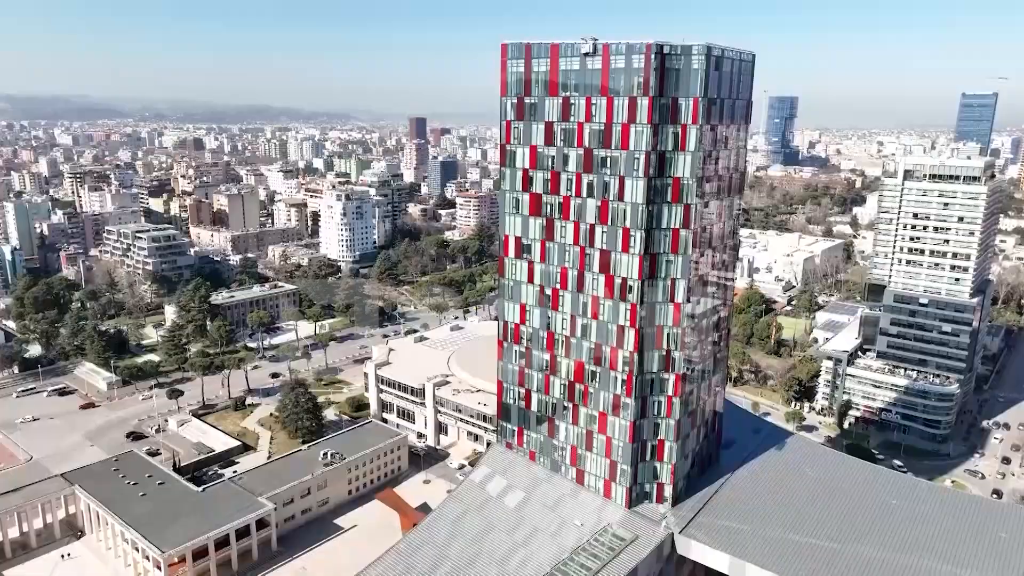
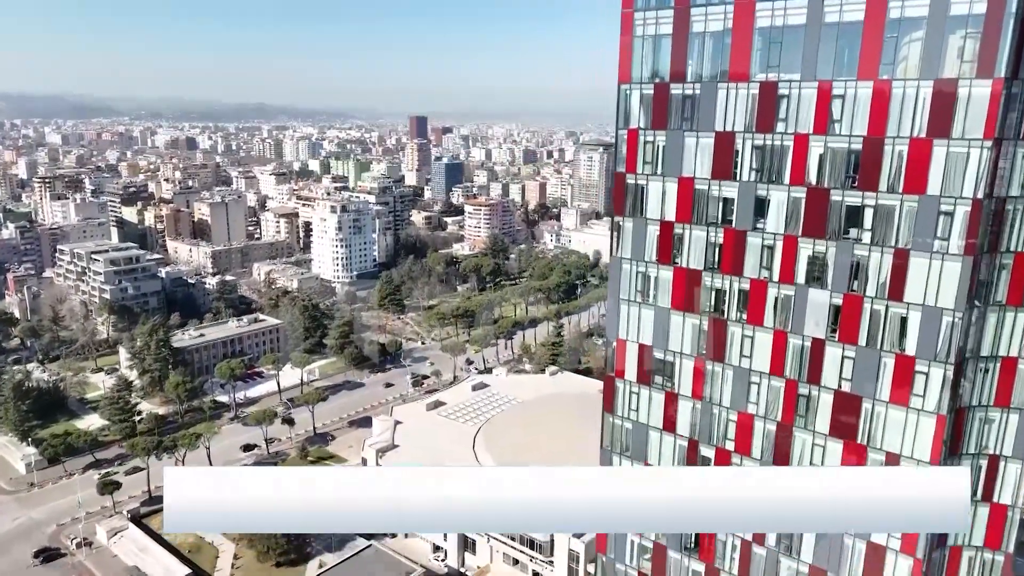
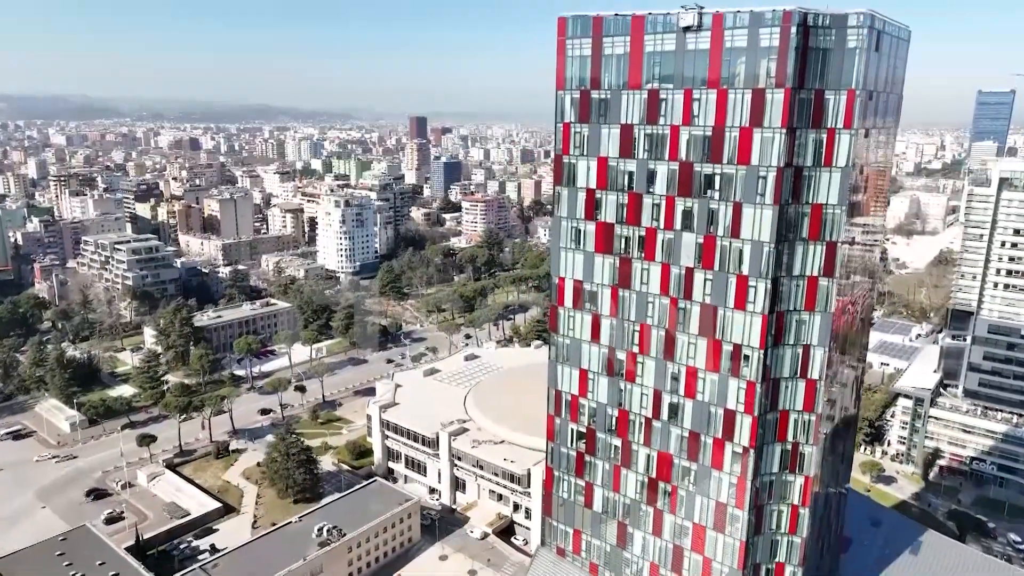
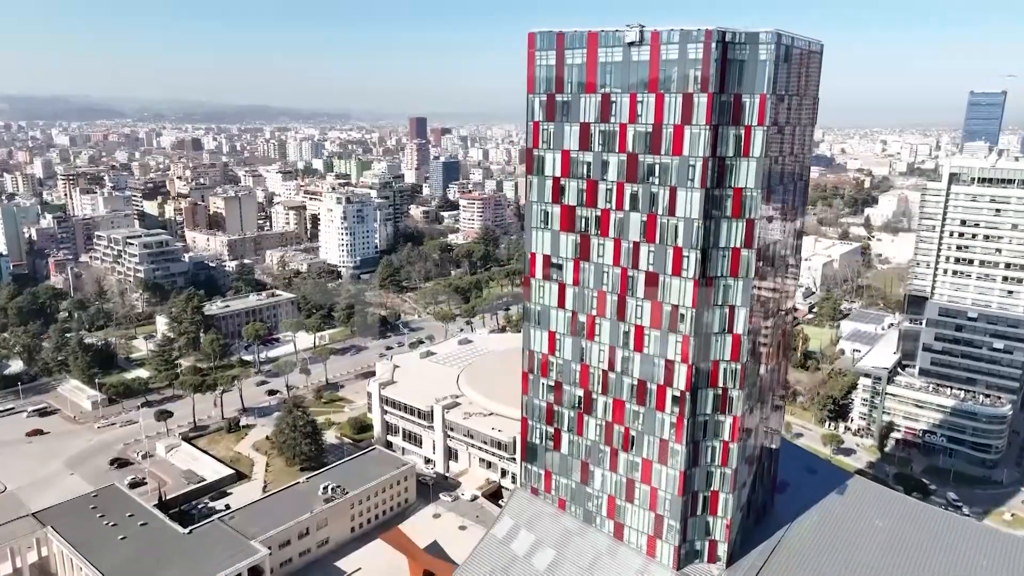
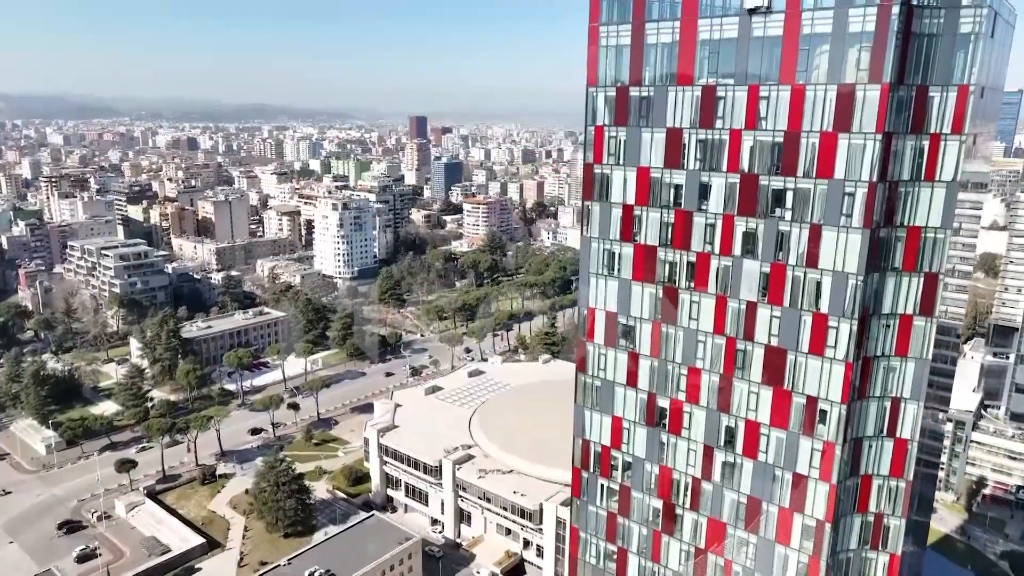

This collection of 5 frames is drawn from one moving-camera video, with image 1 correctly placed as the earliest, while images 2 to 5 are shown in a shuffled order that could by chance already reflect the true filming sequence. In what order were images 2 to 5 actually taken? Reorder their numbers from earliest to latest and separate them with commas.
4, 3, 5, 2
